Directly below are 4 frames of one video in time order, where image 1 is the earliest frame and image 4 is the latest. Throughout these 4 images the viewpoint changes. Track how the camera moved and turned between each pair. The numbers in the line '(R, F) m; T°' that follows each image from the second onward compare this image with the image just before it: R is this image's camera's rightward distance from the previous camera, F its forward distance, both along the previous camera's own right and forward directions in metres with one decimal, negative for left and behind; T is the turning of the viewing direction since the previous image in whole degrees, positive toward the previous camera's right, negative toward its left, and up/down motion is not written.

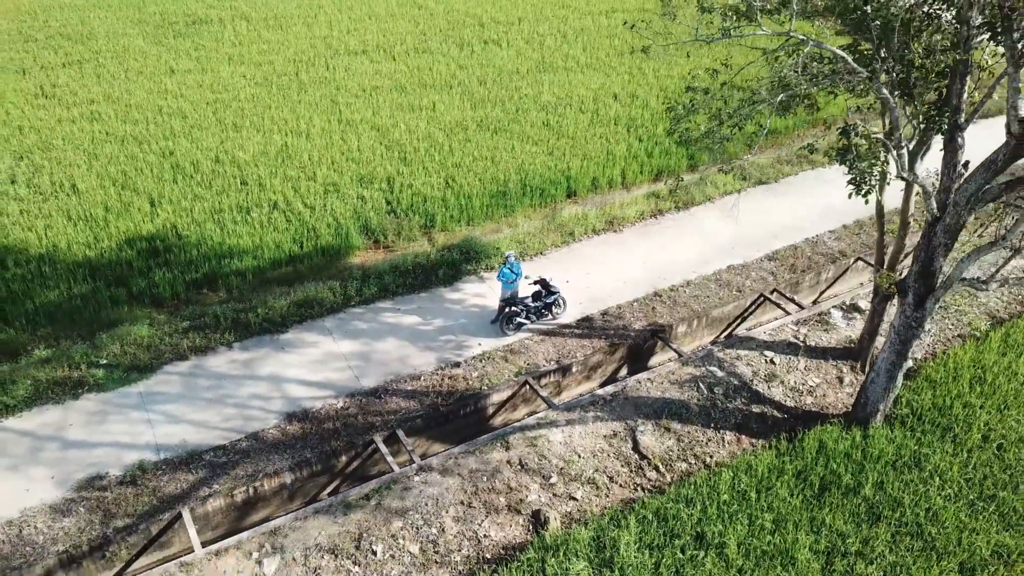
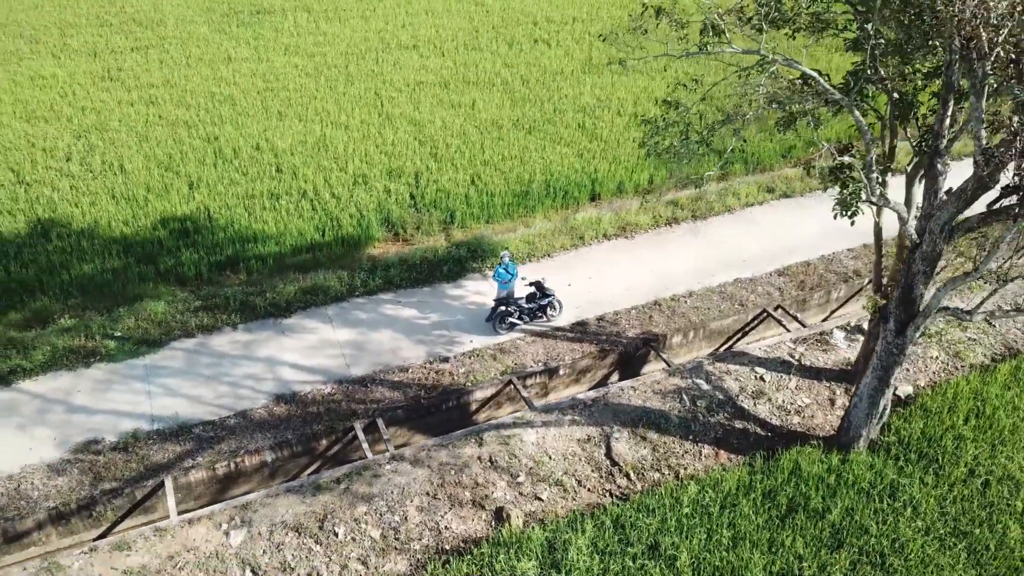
(+0.8, -0.1) m; -5°
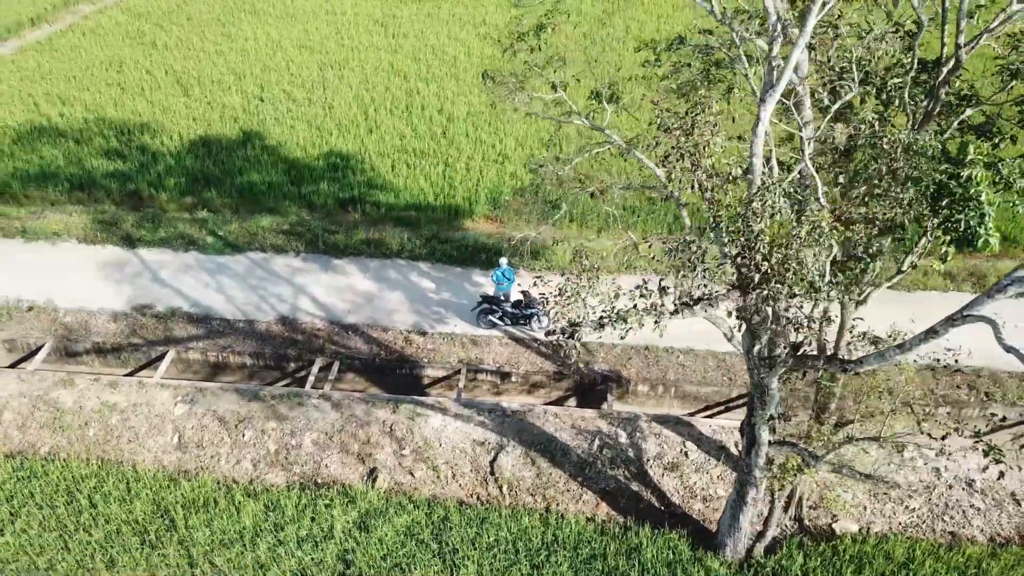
(+3.5, +0.2) m; -23°
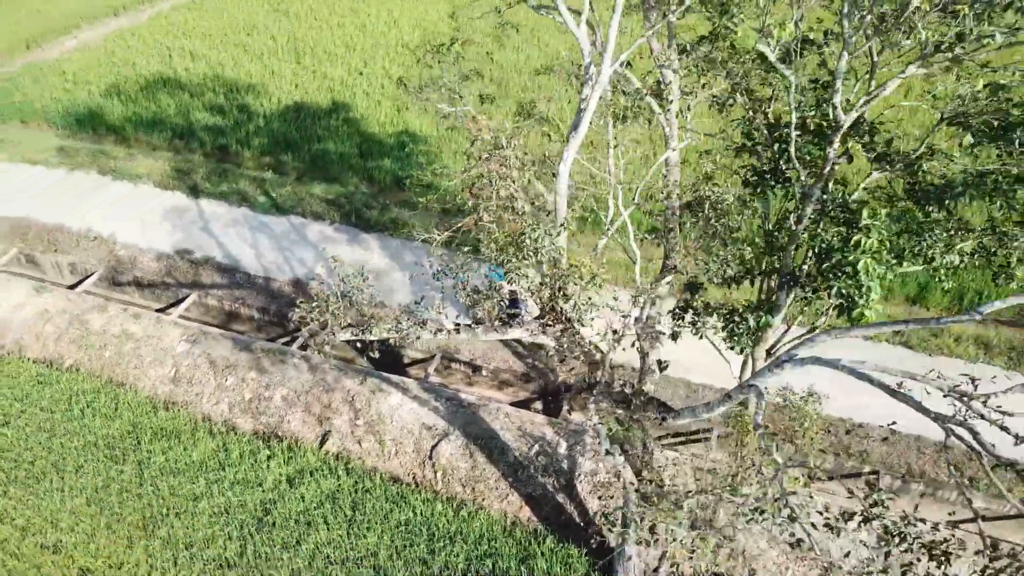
(+1.9, 0.0) m; -11°
